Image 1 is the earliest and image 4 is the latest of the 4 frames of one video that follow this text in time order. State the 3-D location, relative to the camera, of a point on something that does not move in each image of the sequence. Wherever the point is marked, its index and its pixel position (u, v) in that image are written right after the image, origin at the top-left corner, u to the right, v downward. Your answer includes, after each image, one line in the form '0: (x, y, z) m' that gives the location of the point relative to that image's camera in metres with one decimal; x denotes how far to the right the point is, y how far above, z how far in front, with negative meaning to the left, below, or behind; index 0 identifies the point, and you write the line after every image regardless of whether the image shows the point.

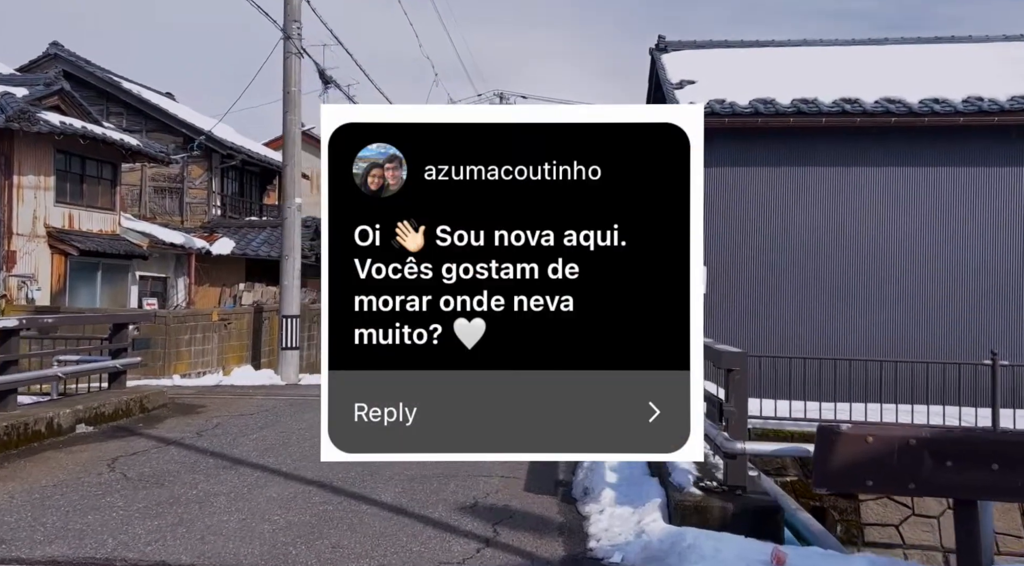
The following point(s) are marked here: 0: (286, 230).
0: (-3.7, +0.9, +13.6) m
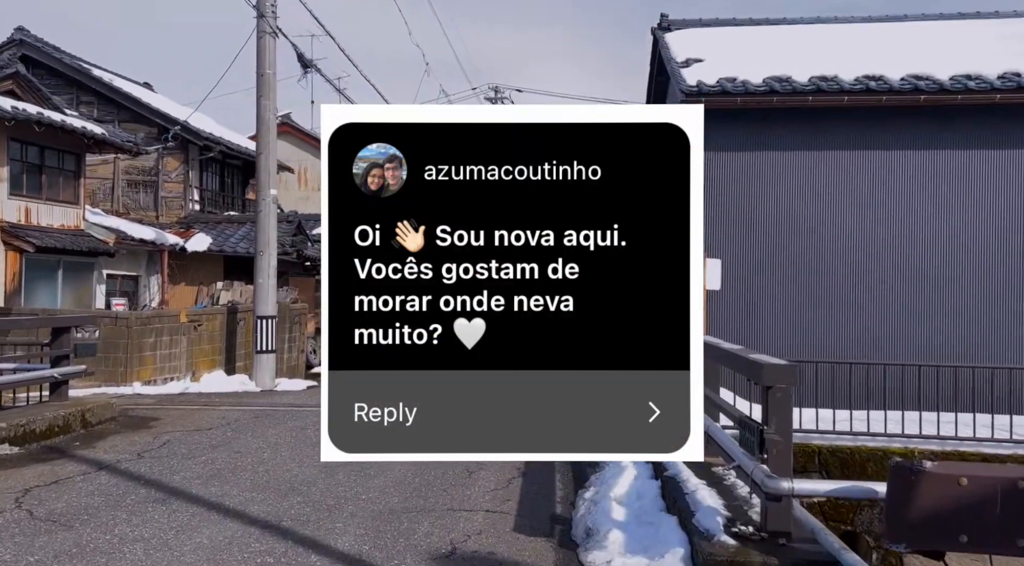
0: (-3.8, +0.9, +12.6) m
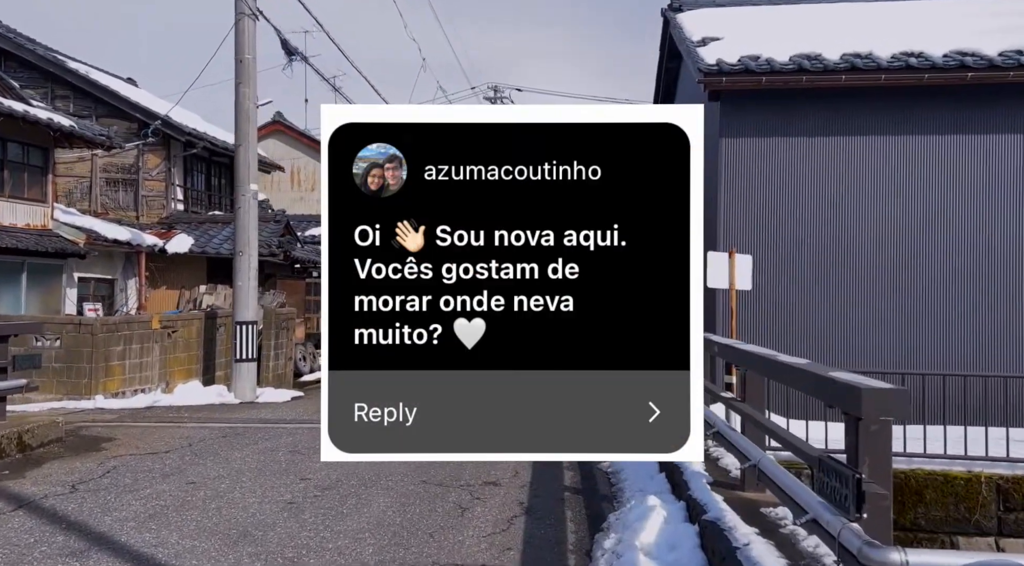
0: (-3.8, +0.9, +11.6) m
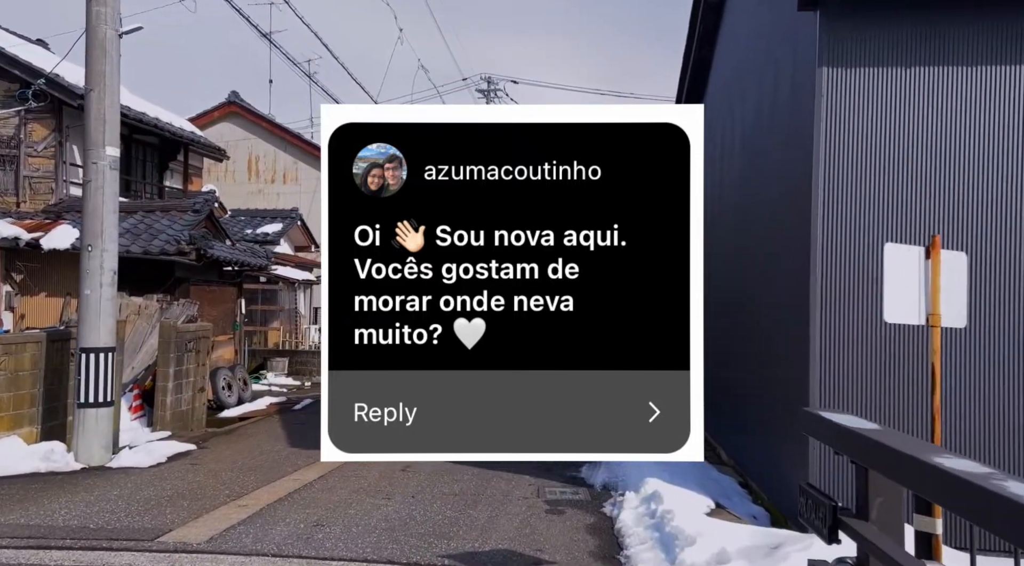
0: (-4.1, +0.8, +8.0) m
